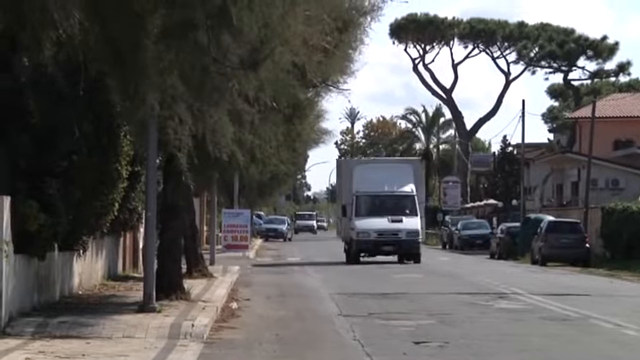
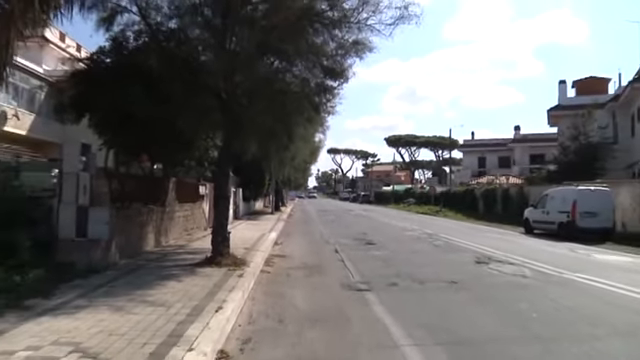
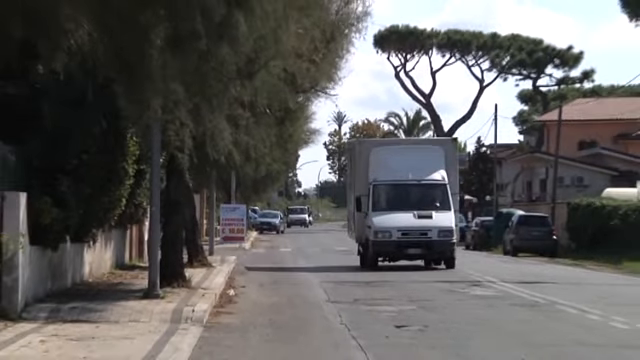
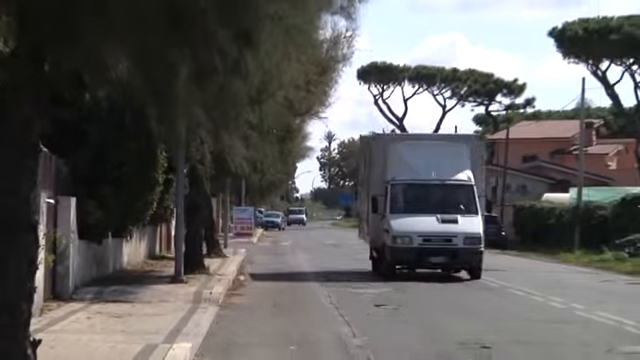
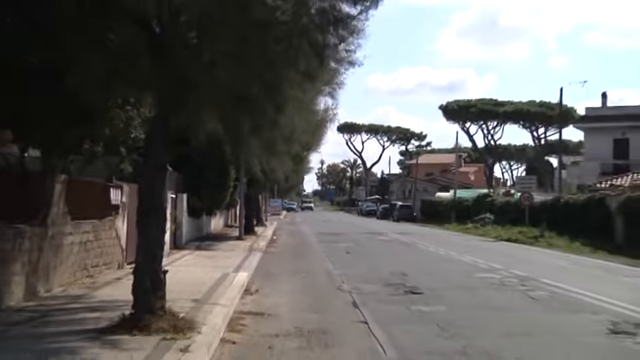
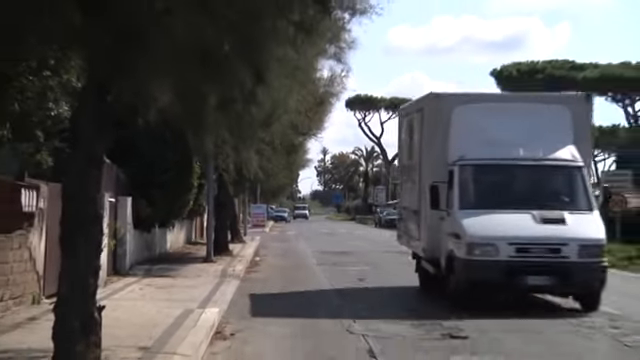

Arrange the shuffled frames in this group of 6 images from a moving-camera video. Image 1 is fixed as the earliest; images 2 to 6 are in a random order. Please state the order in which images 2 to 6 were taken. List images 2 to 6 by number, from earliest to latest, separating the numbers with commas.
3, 4, 6, 5, 2
